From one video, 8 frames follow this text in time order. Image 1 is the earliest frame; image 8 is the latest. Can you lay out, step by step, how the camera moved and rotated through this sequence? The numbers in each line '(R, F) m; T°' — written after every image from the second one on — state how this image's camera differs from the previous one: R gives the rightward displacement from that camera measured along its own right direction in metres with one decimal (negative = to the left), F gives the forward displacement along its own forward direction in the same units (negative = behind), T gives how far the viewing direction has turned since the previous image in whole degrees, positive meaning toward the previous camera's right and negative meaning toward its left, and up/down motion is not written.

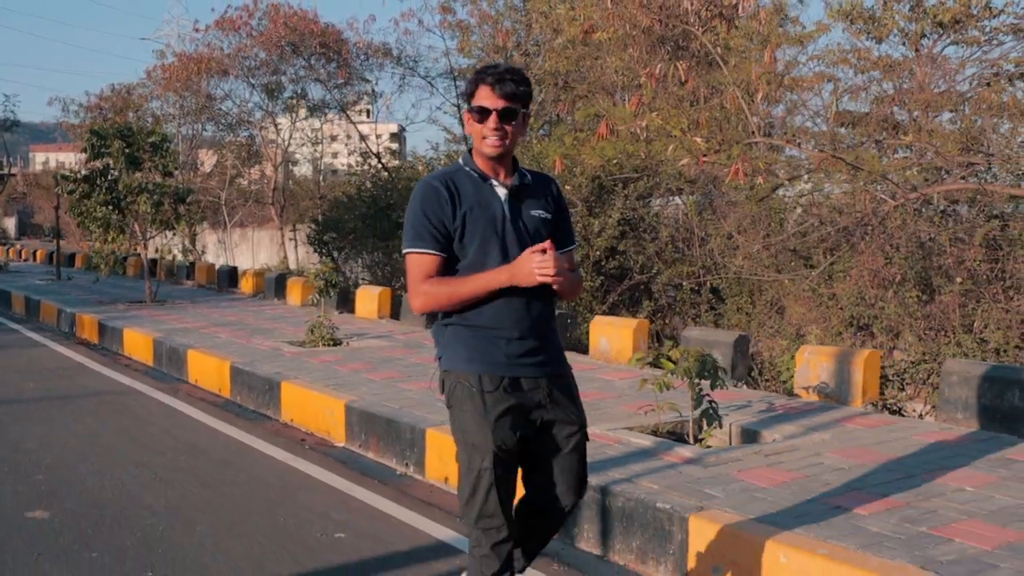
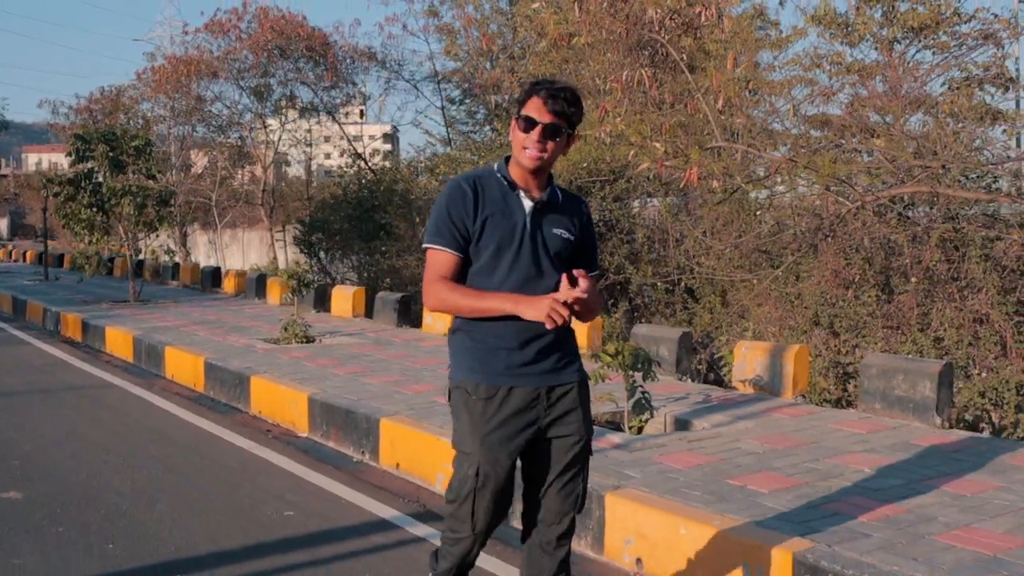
(+0.2, -0.3) m; 0°
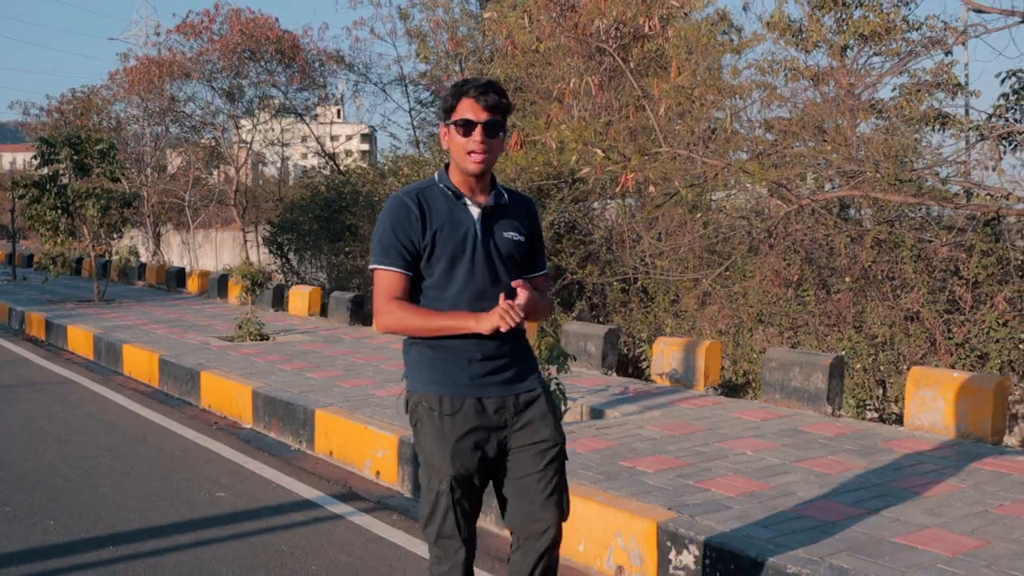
(+0.2, -0.3) m; +1°
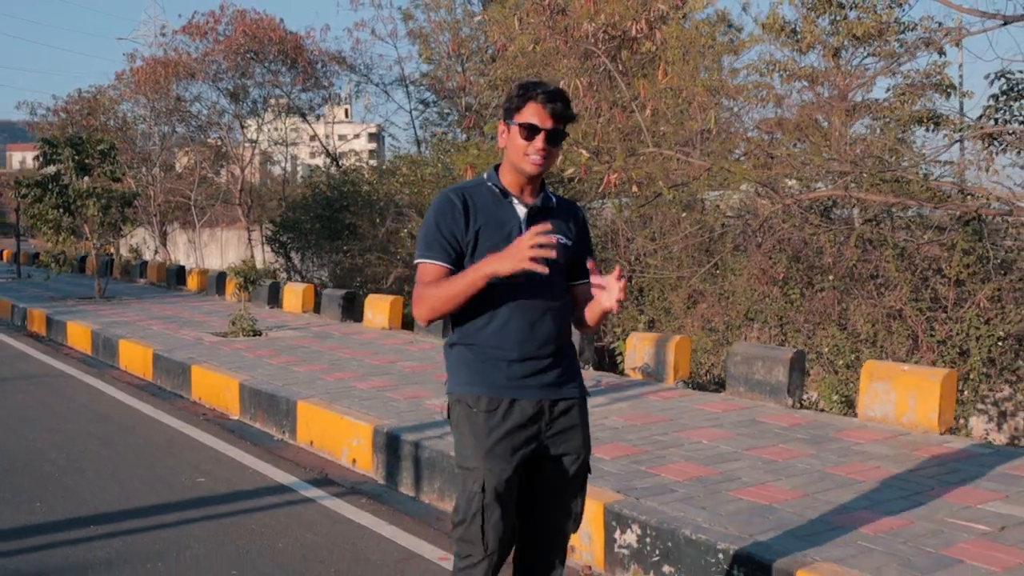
(+0.2, -0.2) m; 0°
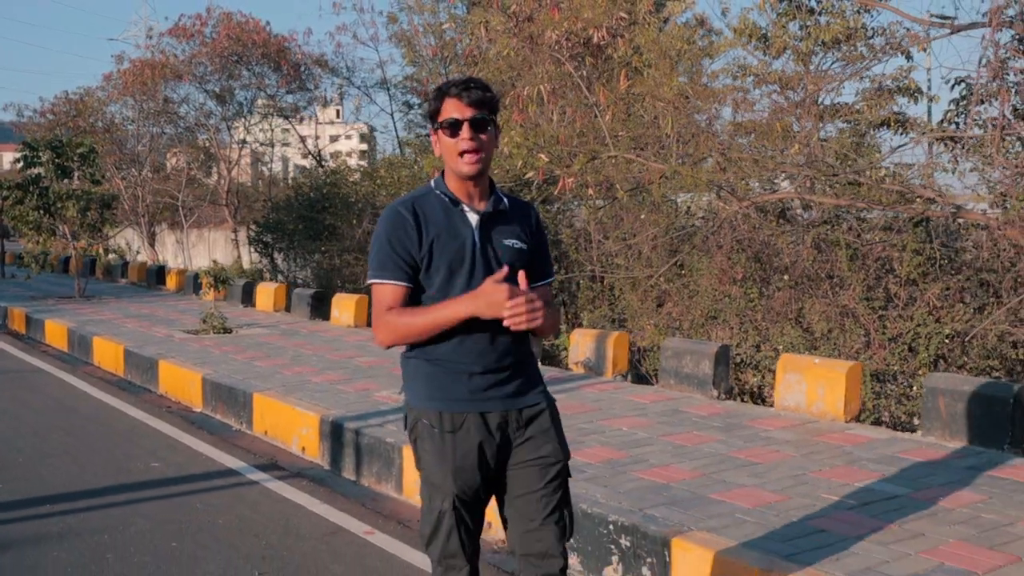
(+0.2, -0.3) m; 0°
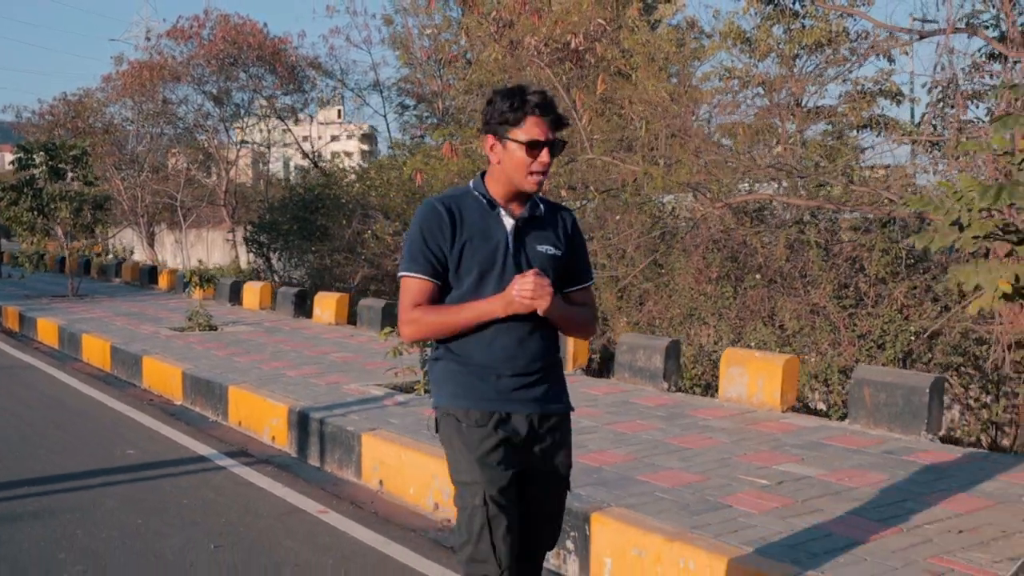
(+0.2, -0.3) m; 0°
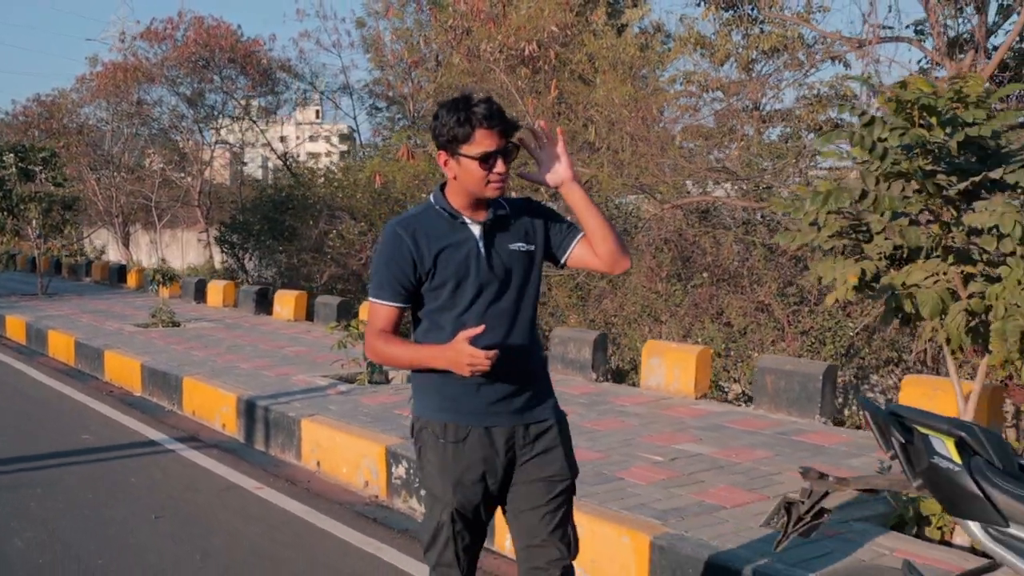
(+0.2, -0.3) m; +1°
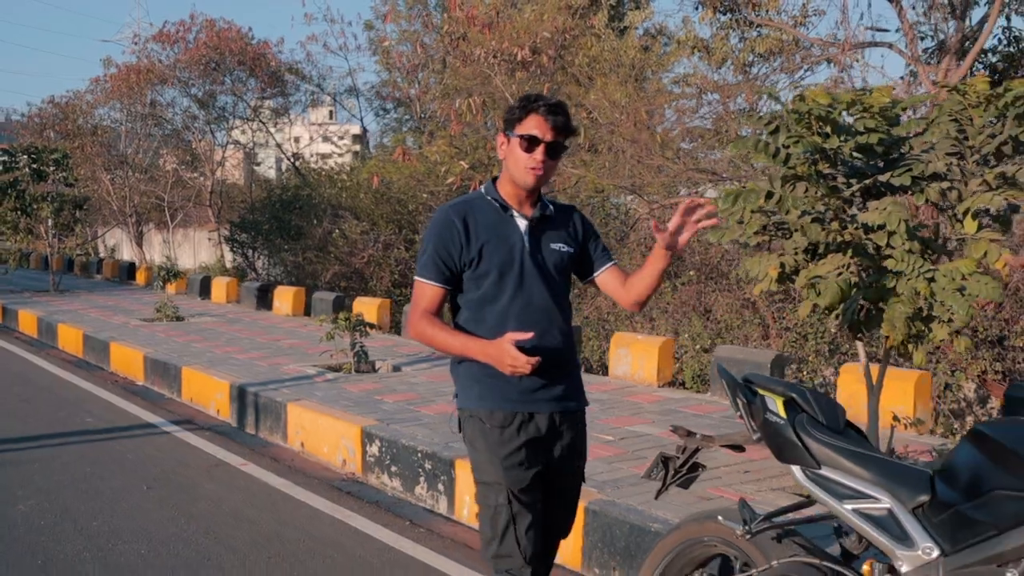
(+0.2, -0.3) m; -1°
